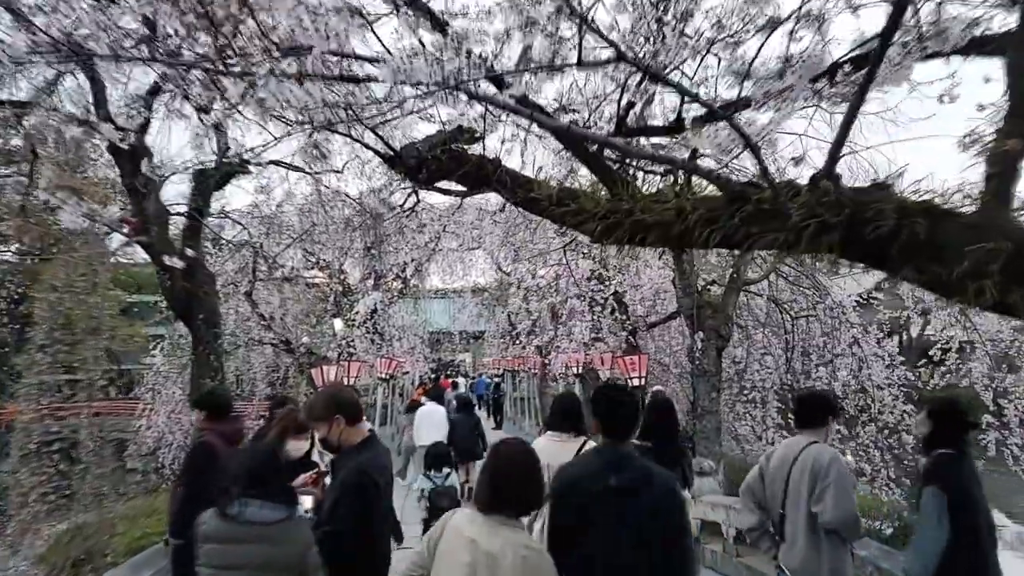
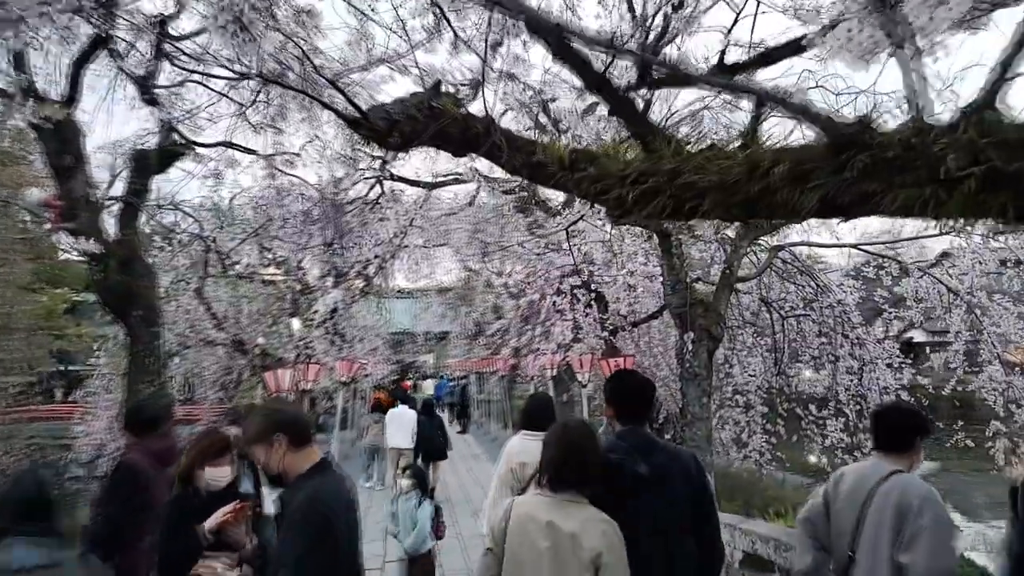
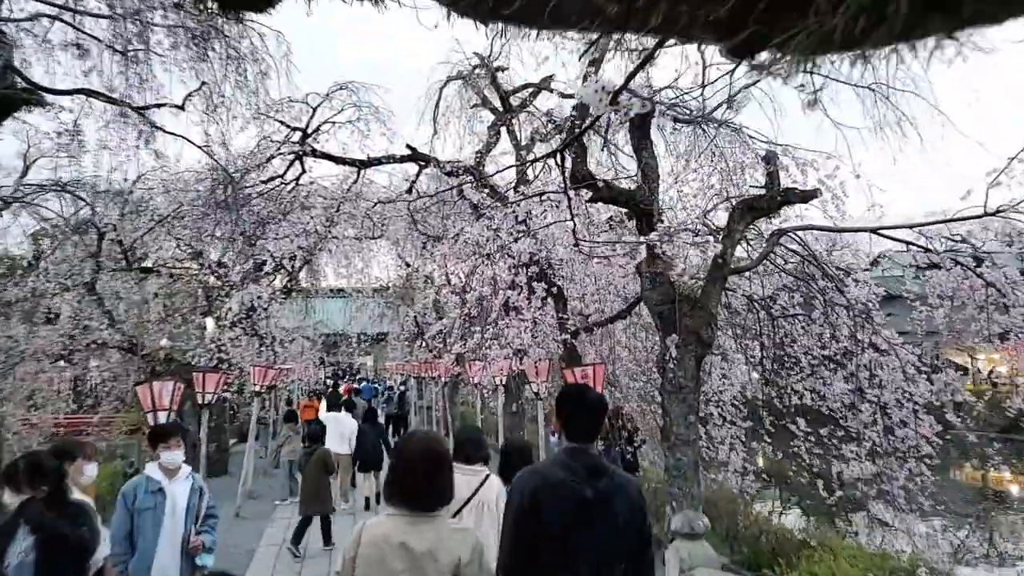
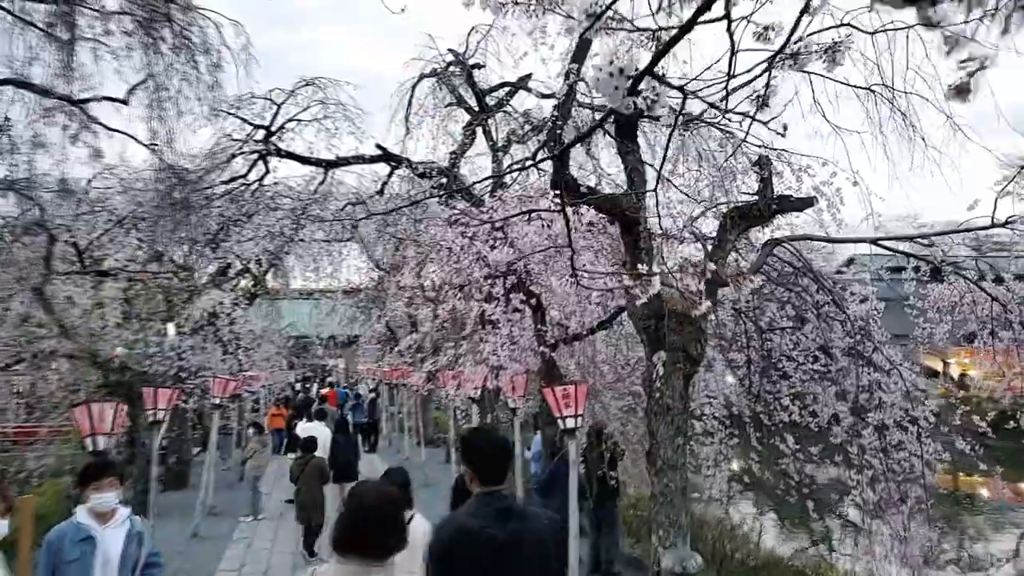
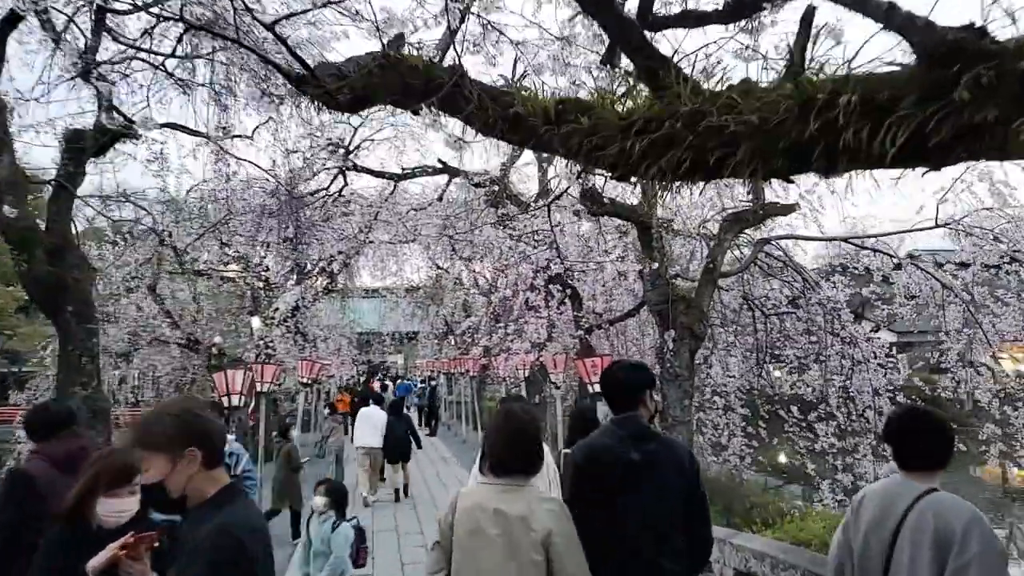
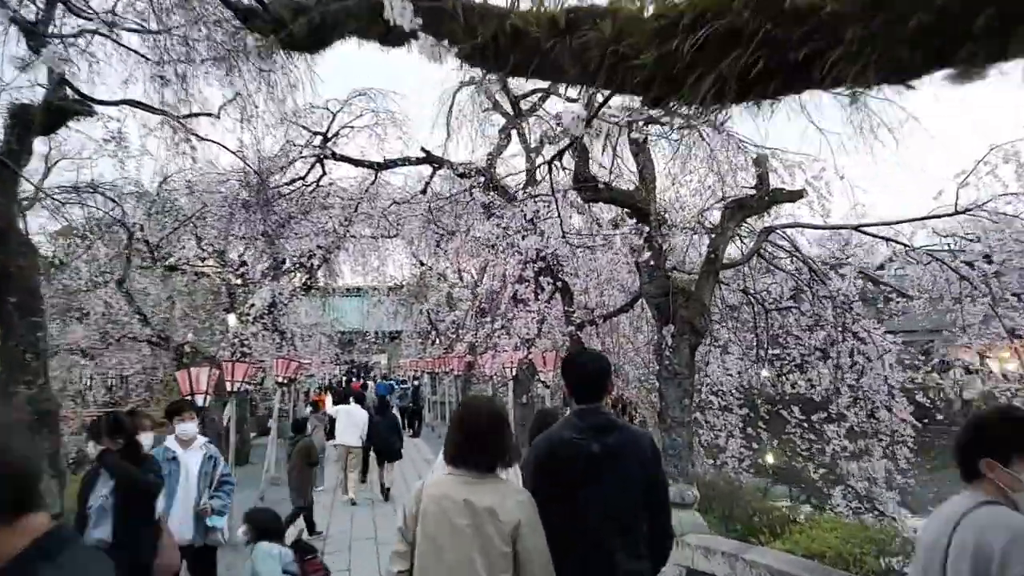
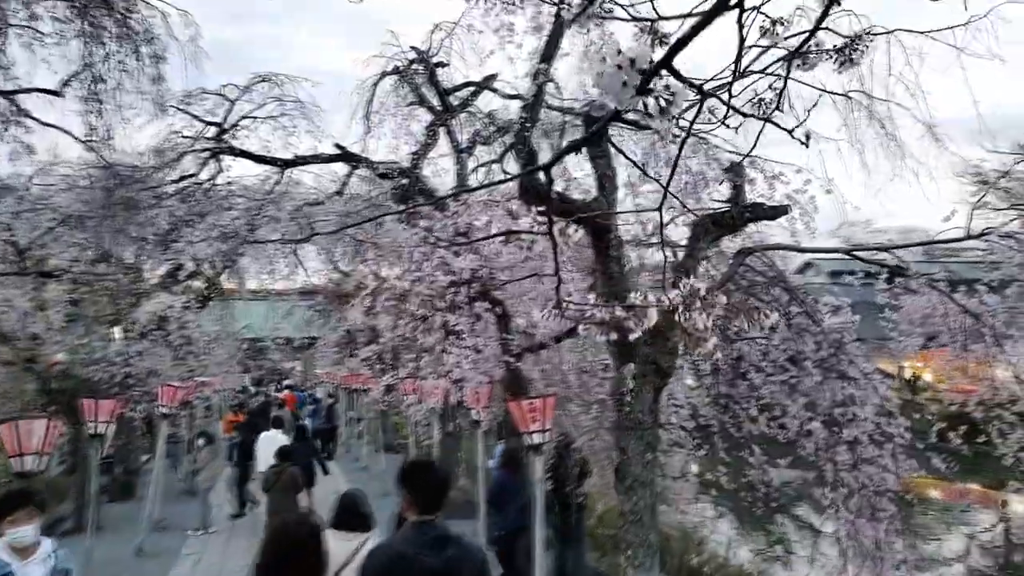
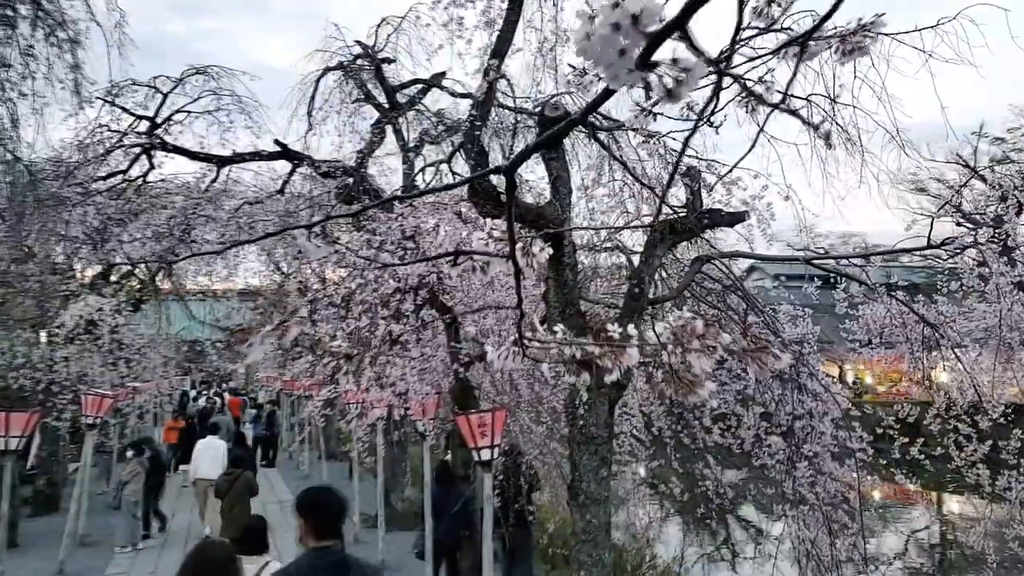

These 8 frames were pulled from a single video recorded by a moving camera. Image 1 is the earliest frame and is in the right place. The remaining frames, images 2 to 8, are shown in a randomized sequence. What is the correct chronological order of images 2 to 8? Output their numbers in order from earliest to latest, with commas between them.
2, 5, 6, 3, 4, 7, 8
